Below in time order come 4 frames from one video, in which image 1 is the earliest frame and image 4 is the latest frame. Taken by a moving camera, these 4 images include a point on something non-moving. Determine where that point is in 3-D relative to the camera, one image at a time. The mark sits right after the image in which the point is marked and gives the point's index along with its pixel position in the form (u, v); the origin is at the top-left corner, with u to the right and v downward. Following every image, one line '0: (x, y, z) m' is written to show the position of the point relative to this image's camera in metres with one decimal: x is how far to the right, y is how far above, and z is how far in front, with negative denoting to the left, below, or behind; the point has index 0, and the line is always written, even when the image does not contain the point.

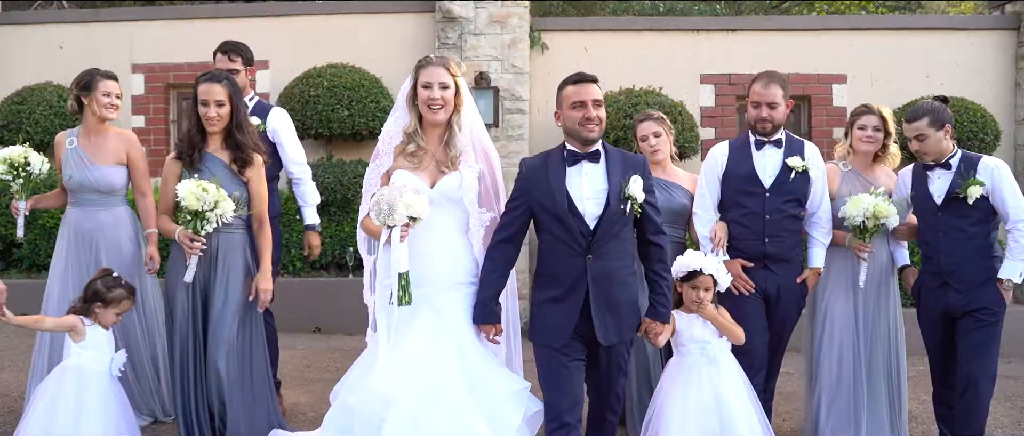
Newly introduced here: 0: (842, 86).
0: (+2.8, +1.1, +7.7) m
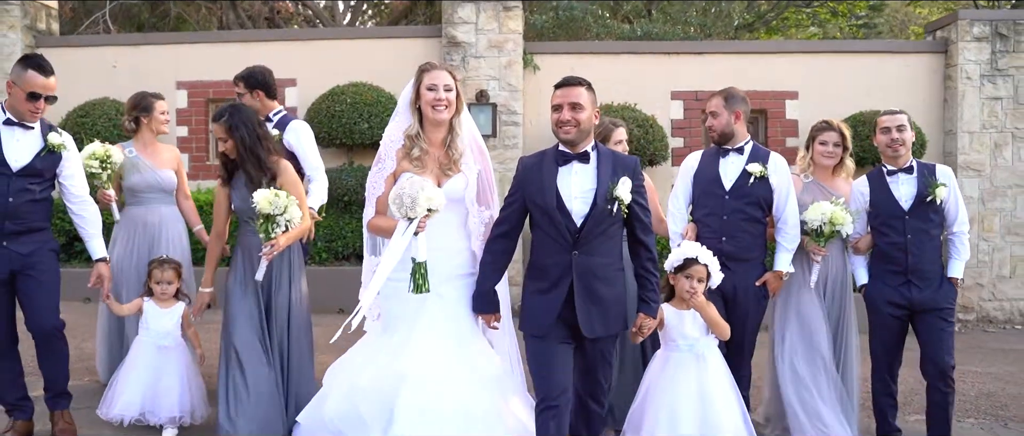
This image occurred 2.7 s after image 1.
0: (+2.7, +1.1, +8.8) m
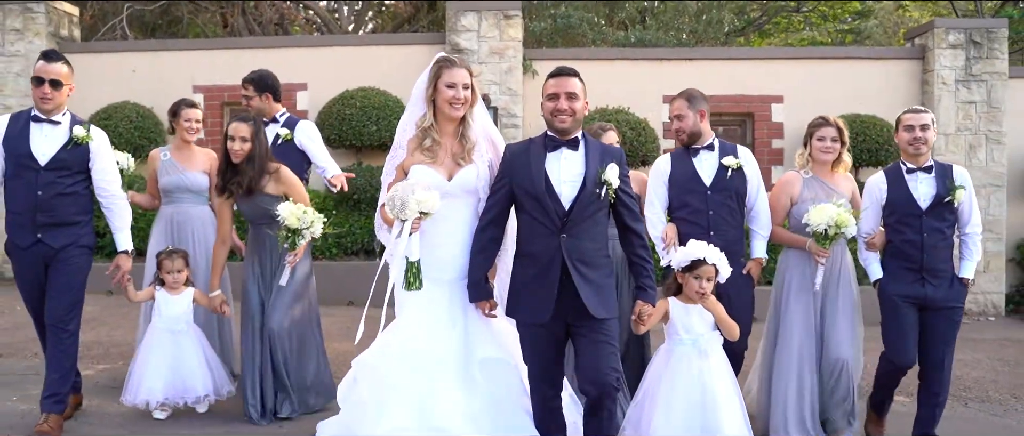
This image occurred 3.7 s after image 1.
0: (+2.7, +1.1, +9.3) m
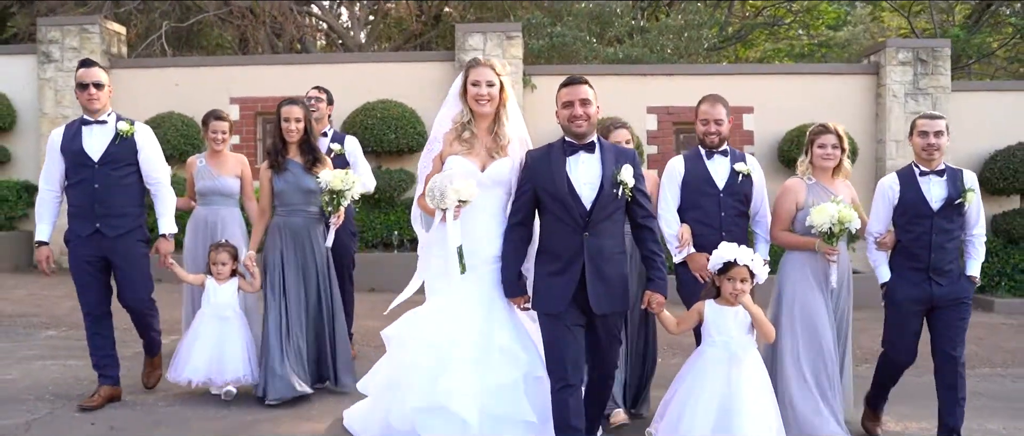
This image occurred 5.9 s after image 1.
0: (+2.7, +1.2, +10.5) m
